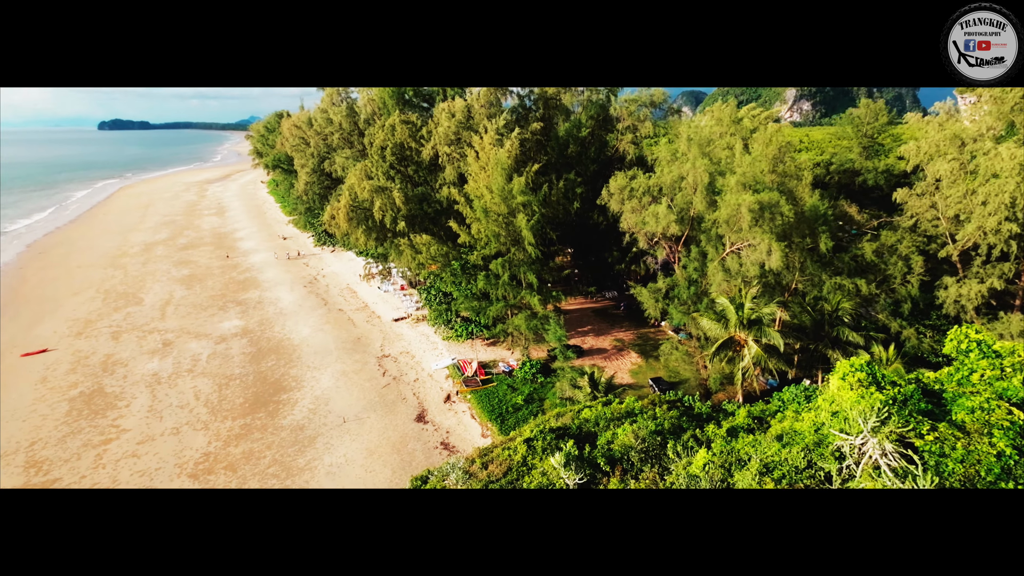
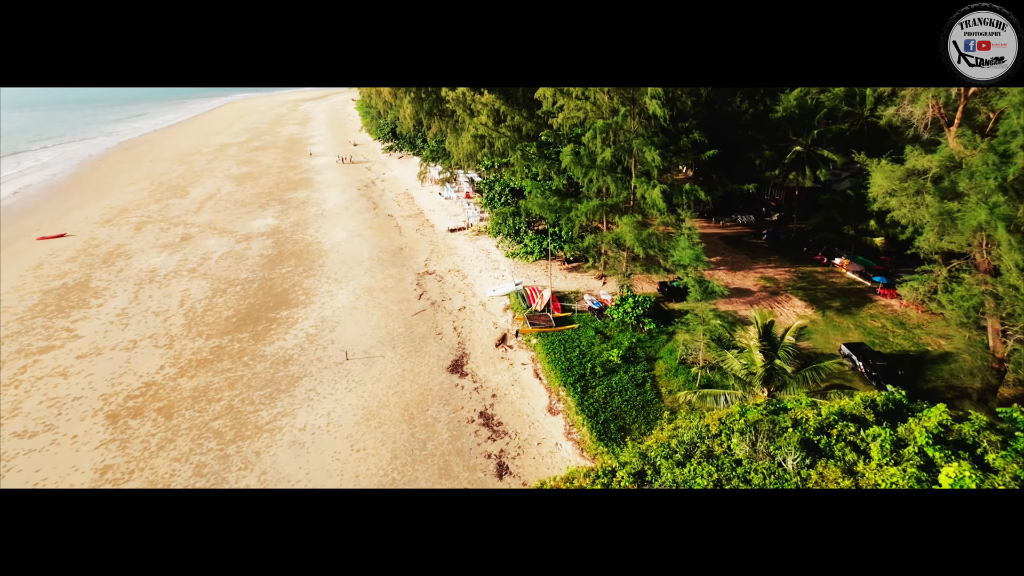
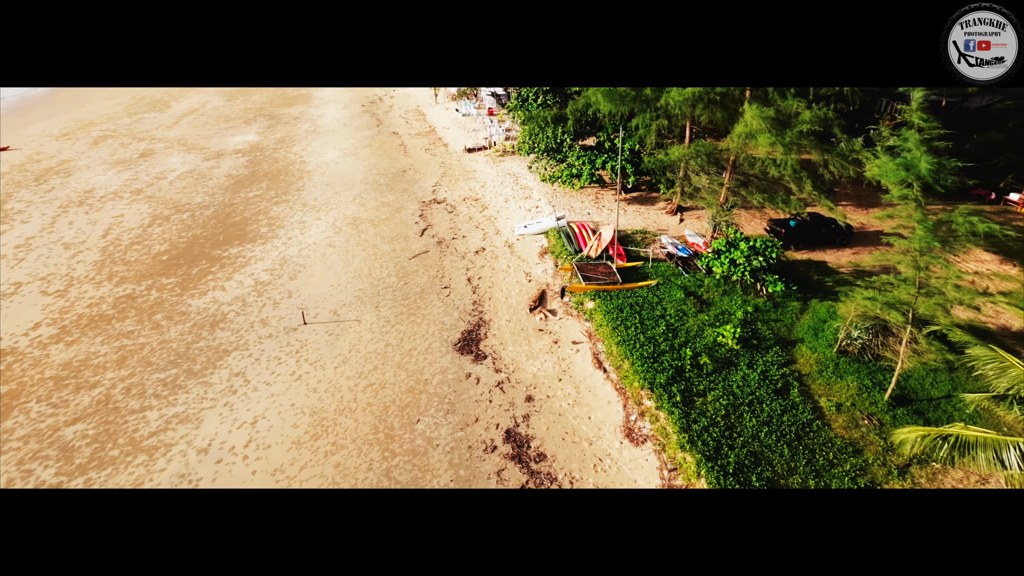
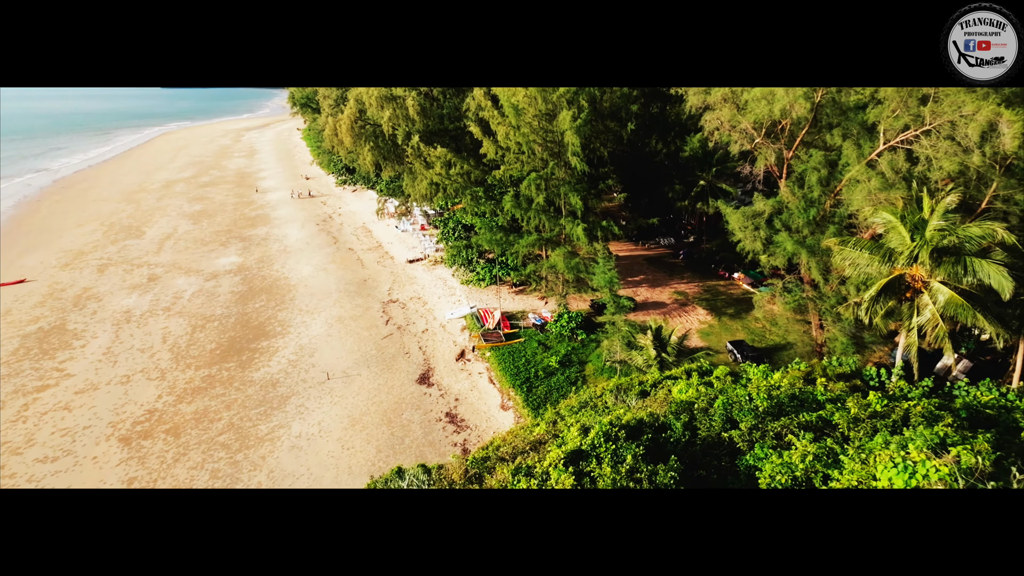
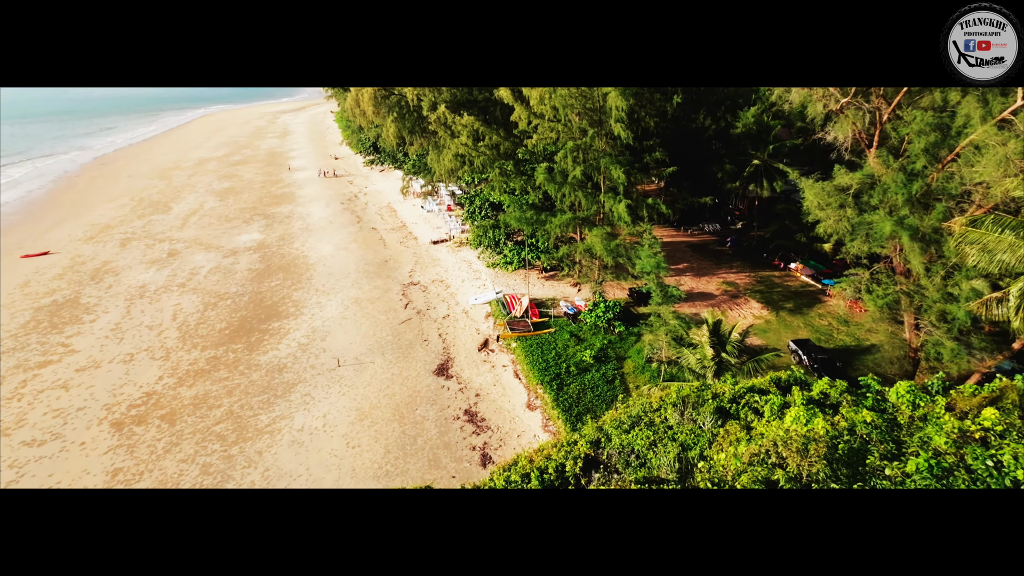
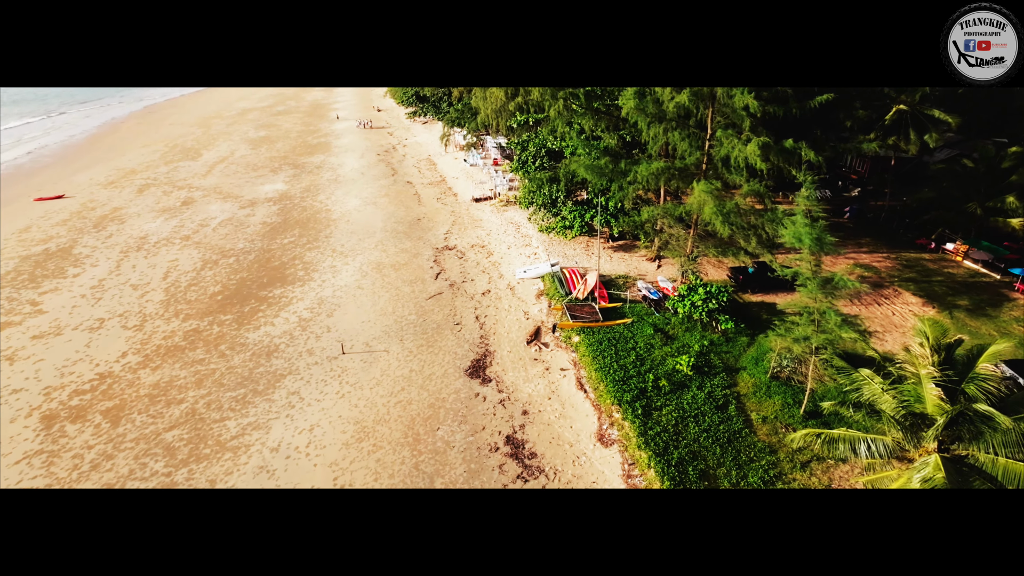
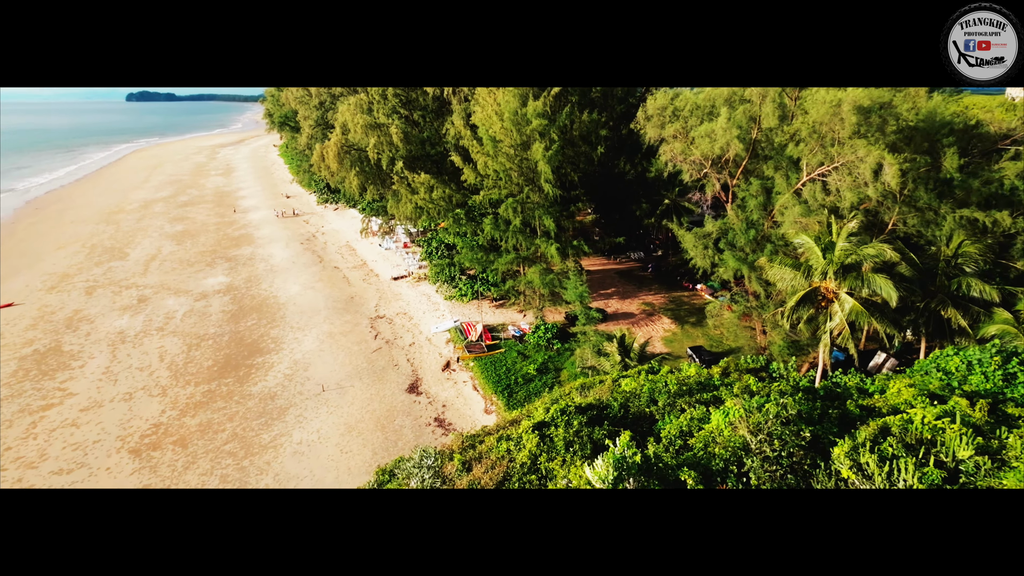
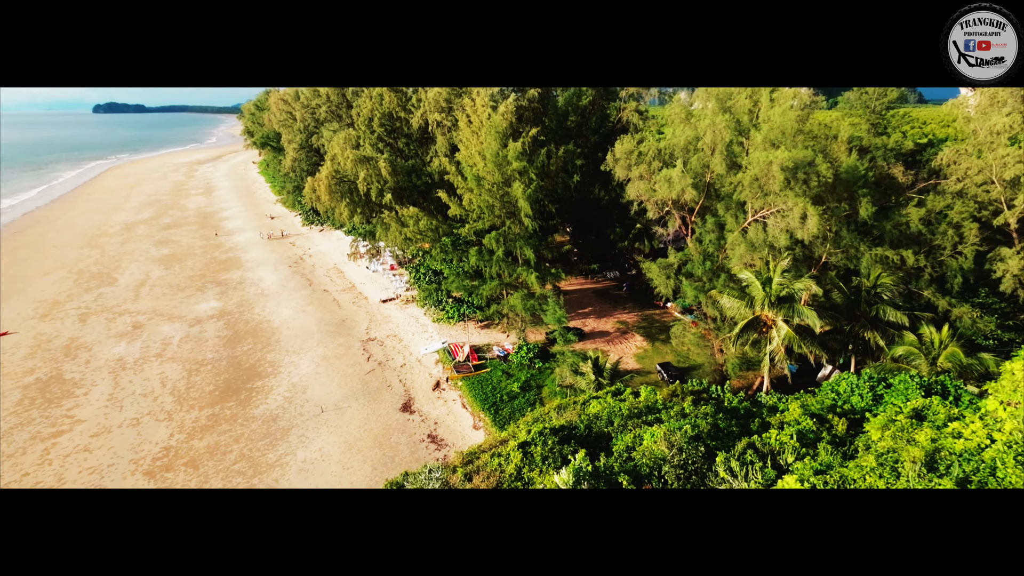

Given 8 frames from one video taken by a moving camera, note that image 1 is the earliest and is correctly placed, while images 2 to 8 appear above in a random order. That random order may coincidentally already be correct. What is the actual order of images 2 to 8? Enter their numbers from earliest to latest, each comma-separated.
8, 7, 4, 5, 2, 6, 3
